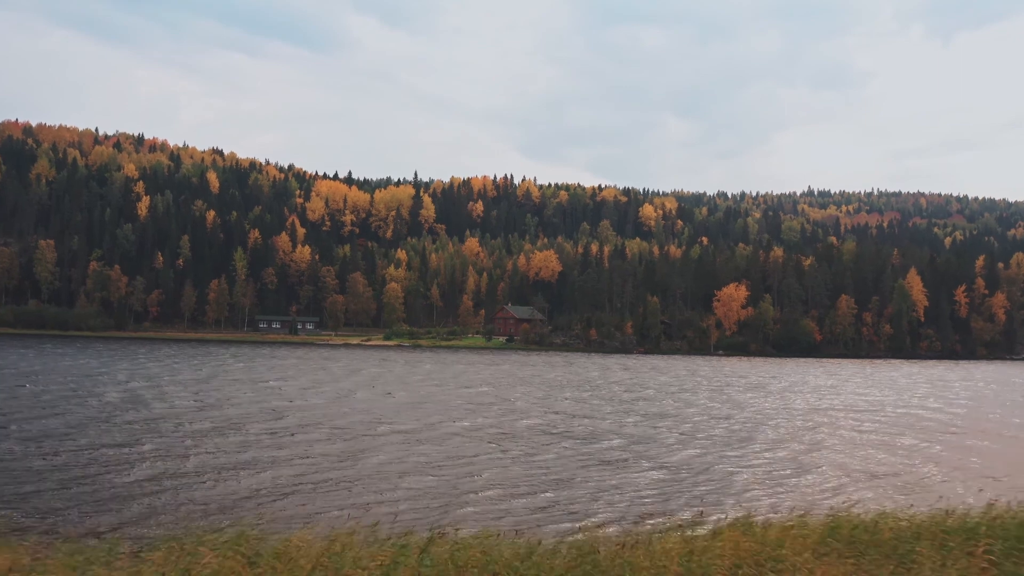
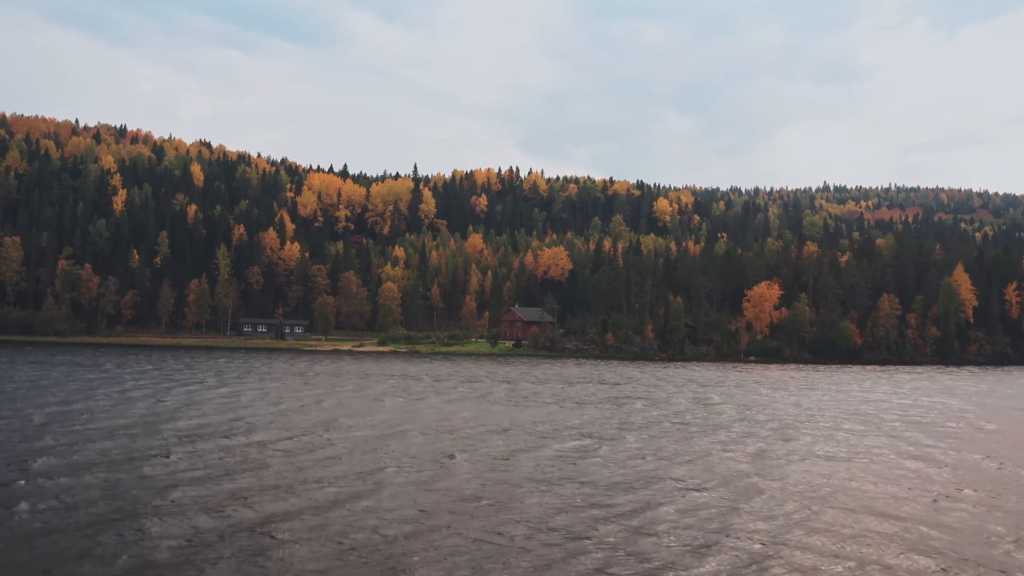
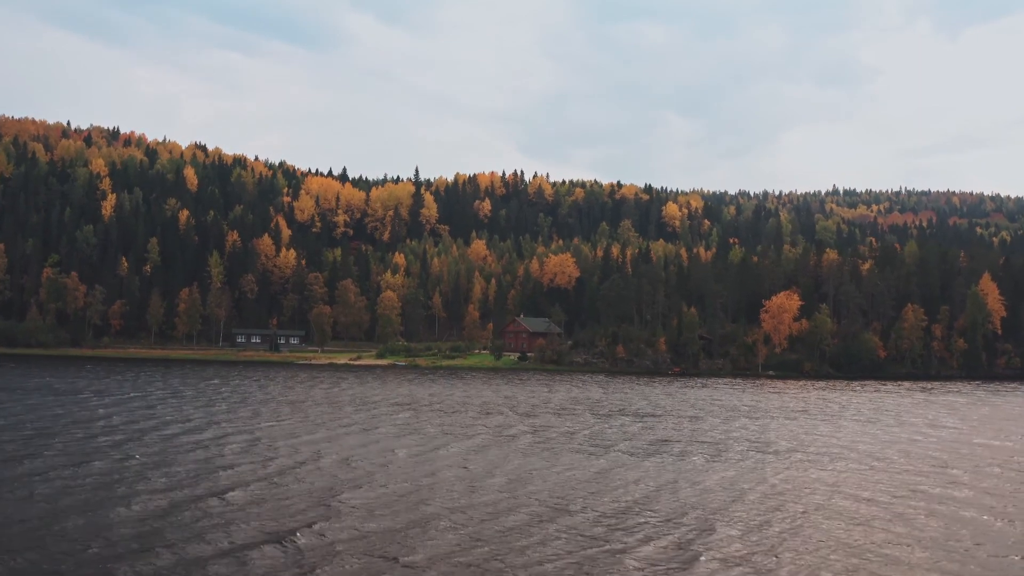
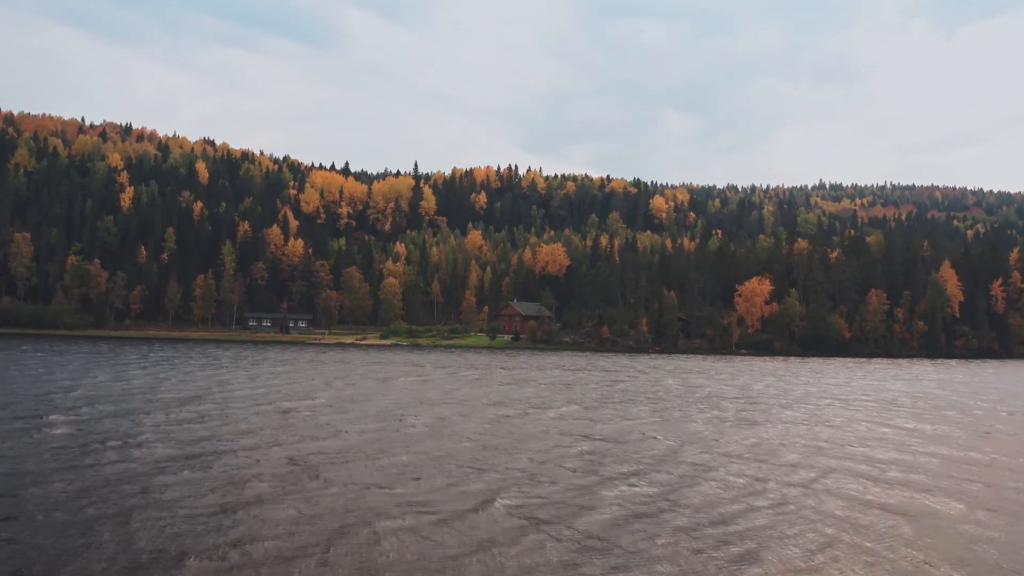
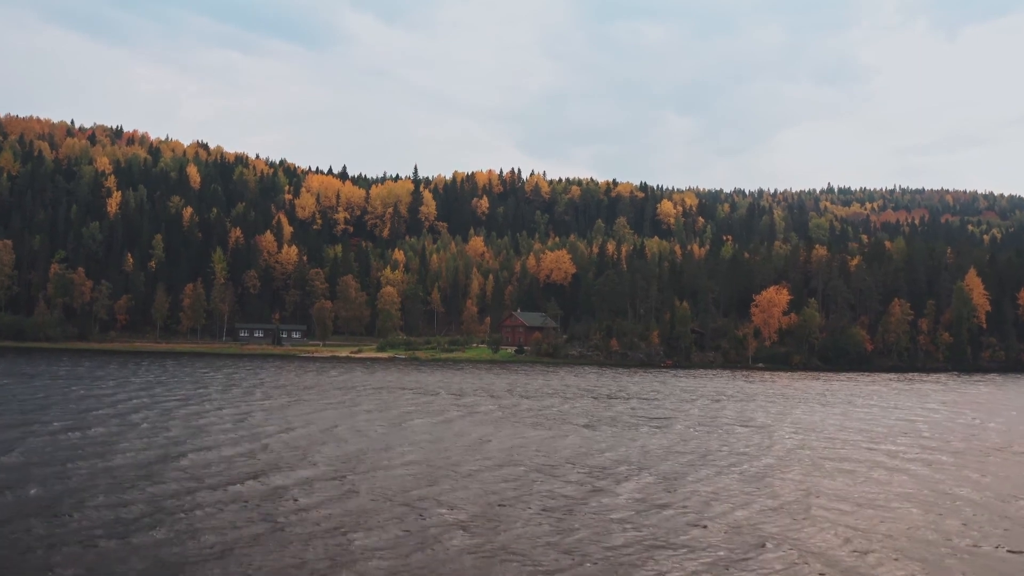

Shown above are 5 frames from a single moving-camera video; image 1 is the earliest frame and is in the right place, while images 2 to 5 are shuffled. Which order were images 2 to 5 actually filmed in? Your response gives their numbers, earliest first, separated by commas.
4, 2, 5, 3
